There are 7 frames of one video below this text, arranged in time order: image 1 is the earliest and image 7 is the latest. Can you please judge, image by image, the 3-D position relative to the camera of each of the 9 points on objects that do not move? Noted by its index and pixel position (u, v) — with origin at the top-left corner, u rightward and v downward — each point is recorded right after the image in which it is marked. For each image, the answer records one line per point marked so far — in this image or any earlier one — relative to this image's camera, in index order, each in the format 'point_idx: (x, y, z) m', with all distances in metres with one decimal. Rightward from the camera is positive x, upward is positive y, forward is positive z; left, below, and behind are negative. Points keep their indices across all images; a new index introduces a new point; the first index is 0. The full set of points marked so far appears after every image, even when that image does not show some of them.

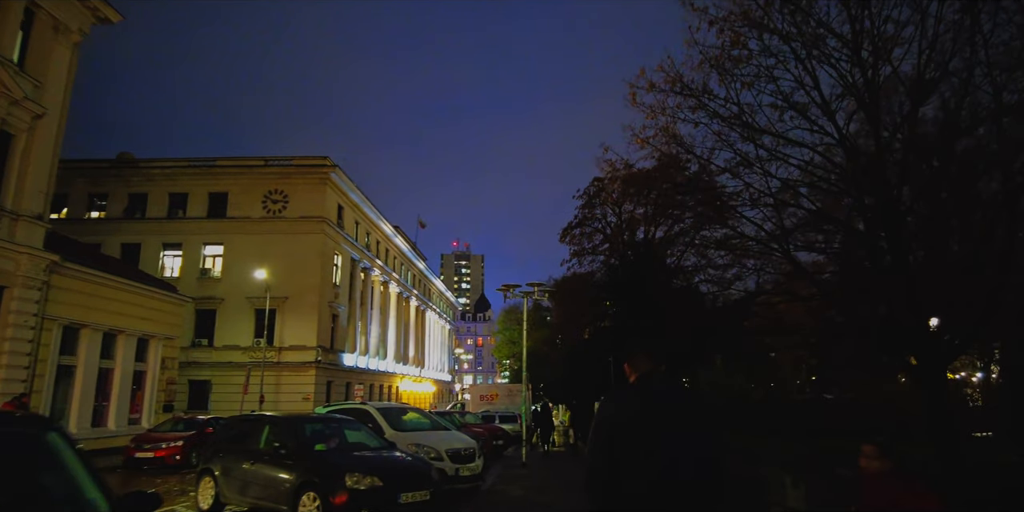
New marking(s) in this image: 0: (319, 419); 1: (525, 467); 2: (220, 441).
0: (-2.7, -2.2, +9.5) m
1: (+0.3, -5.7, +18.3) m
2: (-4.0, -2.6, +9.4) m
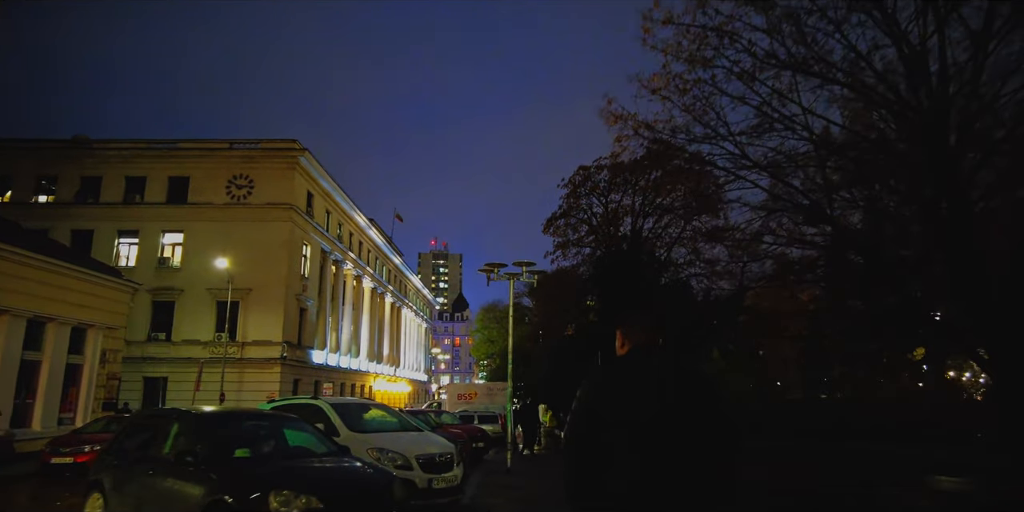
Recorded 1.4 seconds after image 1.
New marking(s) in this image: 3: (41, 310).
0: (-2.8, -1.7, +7.4) m
1: (-0.1, -5.2, +16.3) m
2: (-4.2, -2.0, +7.2) m
3: (-12.9, -1.5, +18.8) m
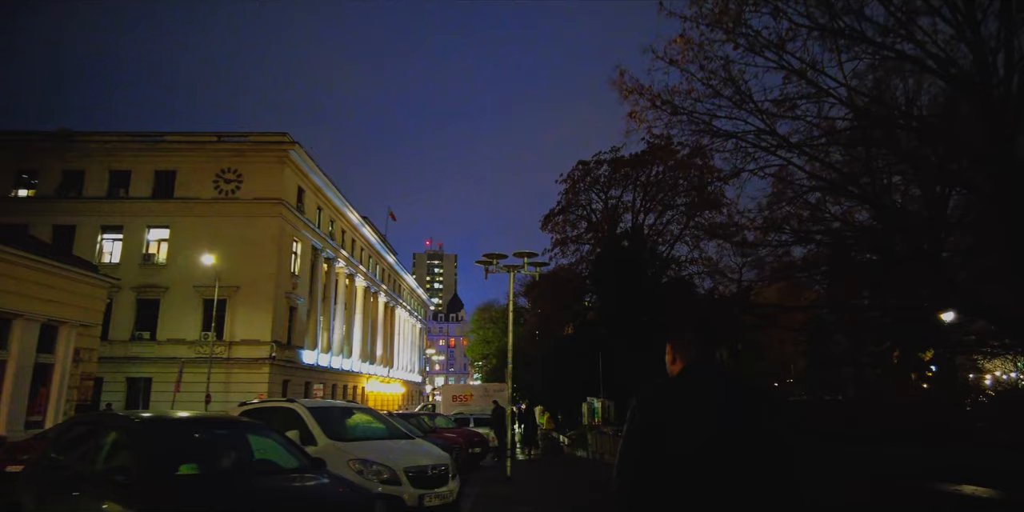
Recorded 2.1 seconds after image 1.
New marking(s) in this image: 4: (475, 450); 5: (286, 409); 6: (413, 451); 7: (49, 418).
0: (-2.7, -1.5, +6.3) m
1: (-0.1, -5.0, +15.2) m
2: (-4.1, -1.8, +6.1) m
3: (-12.9, -1.3, +17.6) m
4: (-0.9, -4.8, +17.0) m
5: (-2.7, -1.8, +8.2) m
6: (-1.1, -2.2, +7.6) m
7: (-13.1, -4.6, +19.5) m
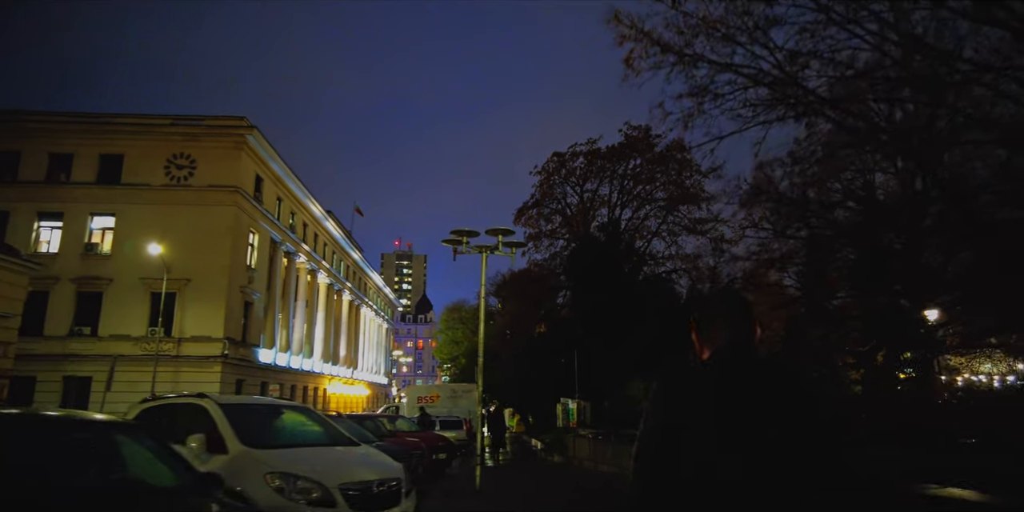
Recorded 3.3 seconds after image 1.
0: (-2.9, -1.1, +4.5) m
1: (-0.7, -4.7, +13.5) m
2: (-4.3, -1.4, +4.3) m
3: (-13.6, -0.8, +15.4) m
4: (-1.6, -4.5, +15.3) m
5: (-2.9, -1.4, +6.4) m
6: (-1.4, -1.8, +5.9) m
7: (-13.9, -4.1, +17.3) m
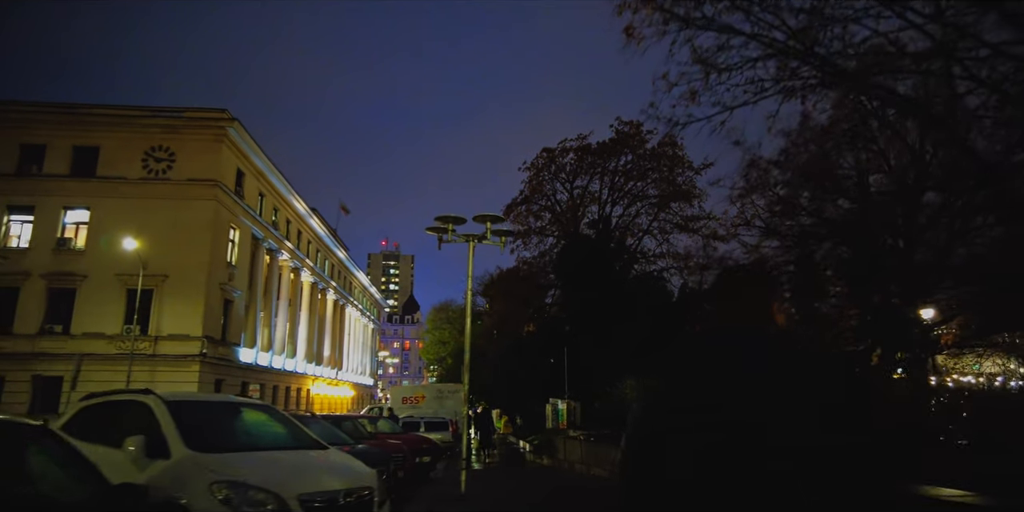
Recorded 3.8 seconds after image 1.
0: (-3.0, -0.9, +3.7) m
1: (-1.0, -4.5, +12.8) m
2: (-4.3, -1.2, +3.4) m
3: (-13.8, -0.6, +14.4) m
4: (-1.9, -4.3, +14.5) m
5: (-3.0, -1.2, +5.6) m
6: (-1.4, -1.6, +5.2) m
7: (-14.2, -3.9, +16.3) m
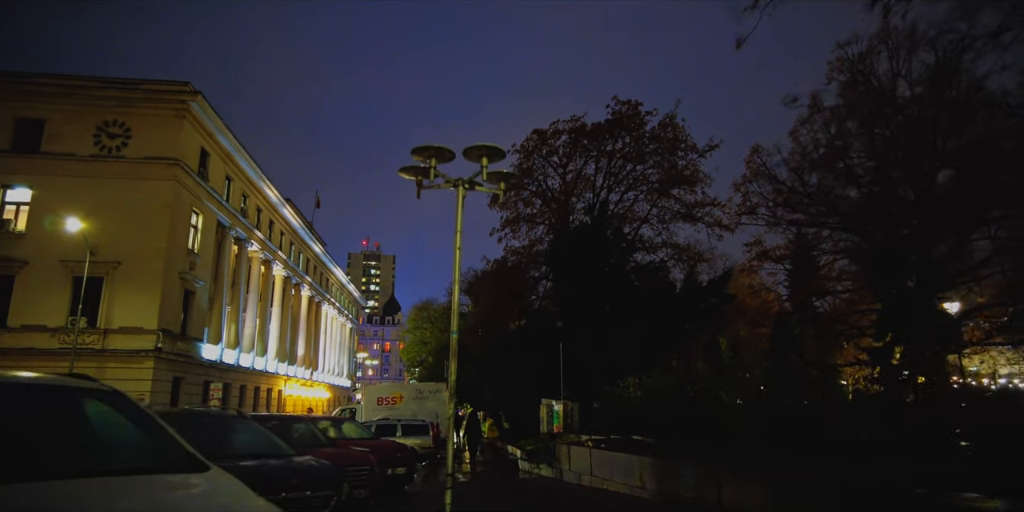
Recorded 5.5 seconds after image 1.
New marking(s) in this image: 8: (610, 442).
0: (-2.8, -0.2, +1.1) m
1: (-1.0, -3.9, +10.2) m
2: (-4.1, -0.5, +0.8) m
3: (-13.9, +0.1, +11.5) m
4: (-2.0, -3.7, +11.9) m
5: (-2.9, -0.6, +3.0) m
6: (-1.3, -1.0, +2.6) m
7: (-14.3, -3.2, +13.4) m
8: (+2.1, -4.2, +15.5) m
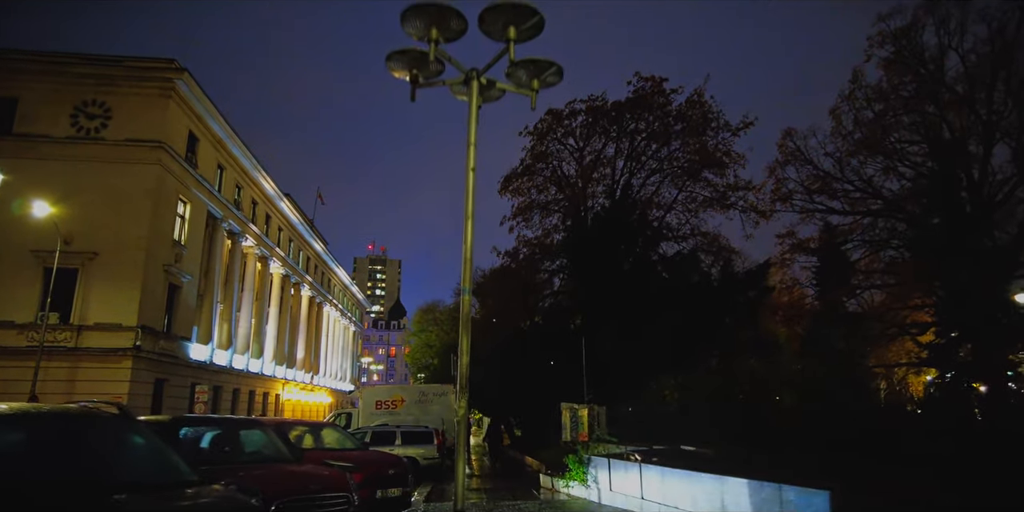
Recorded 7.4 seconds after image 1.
0: (-2.5, +0.4, -1.4) m
1: (-0.7, -3.4, +7.6) m
2: (-3.9, +0.1, -1.7) m
3: (-13.5, +0.6, +9.1) m
4: (-1.6, -3.2, +9.3) m
5: (-2.6, 0.0, +0.5) m
6: (-1.0, -0.4, +0.1) m
7: (-14.0, -2.7, +10.9) m
8: (+2.5, -3.7, +12.9) m
